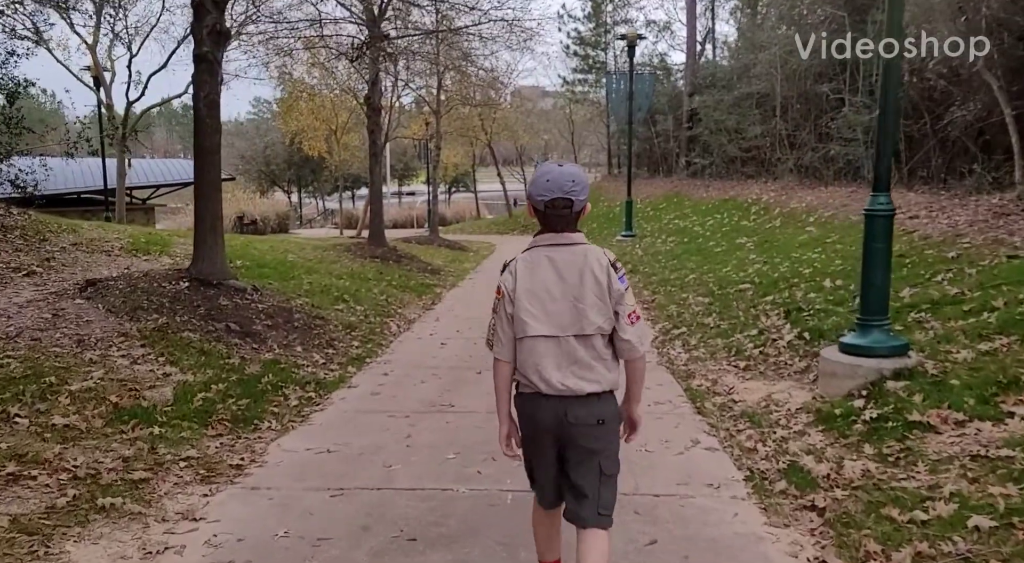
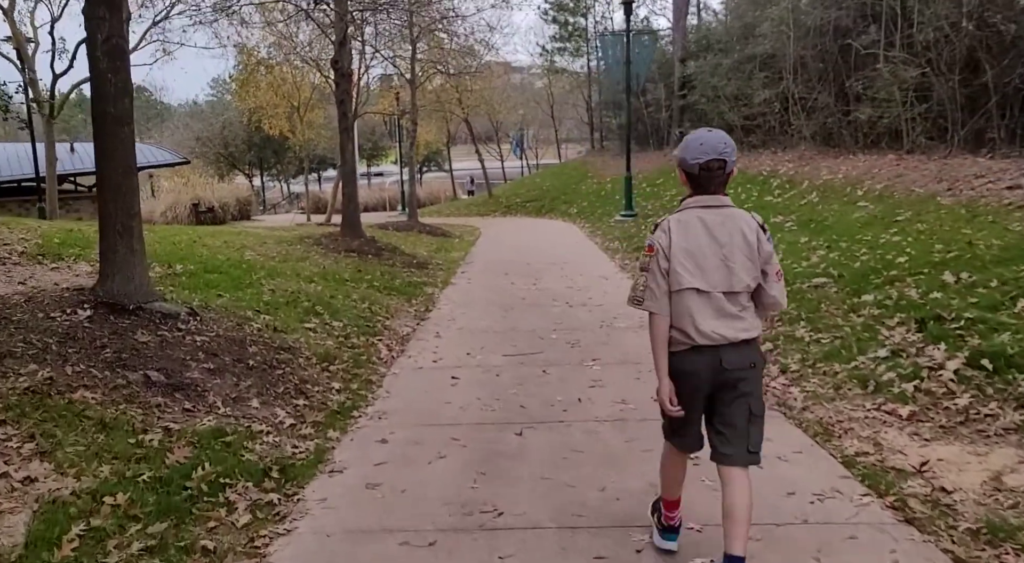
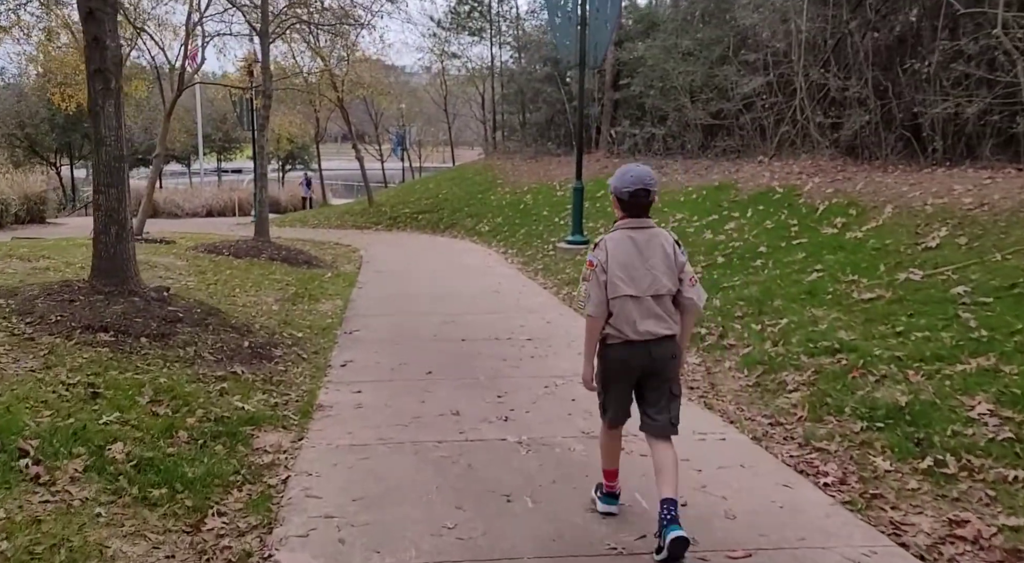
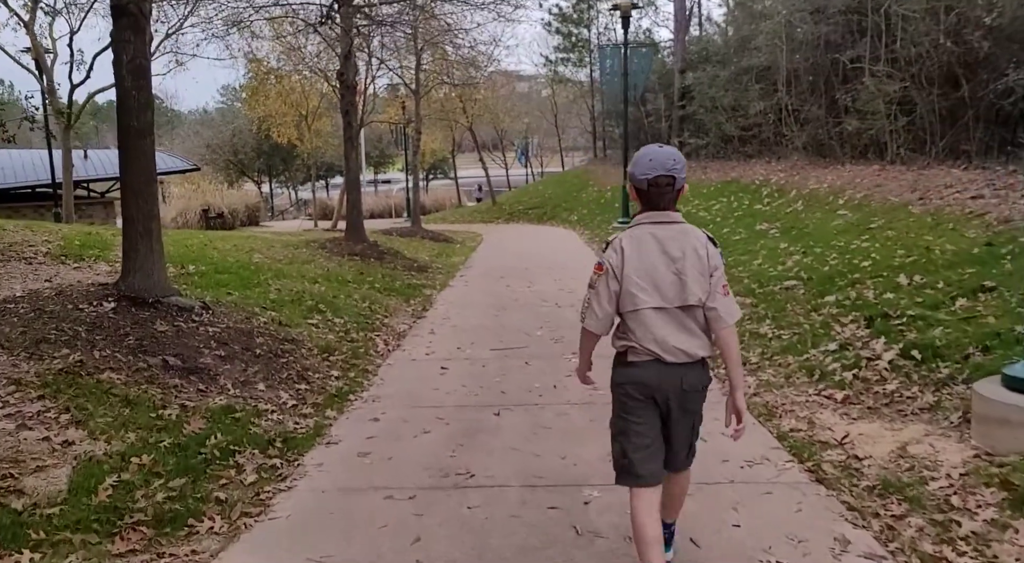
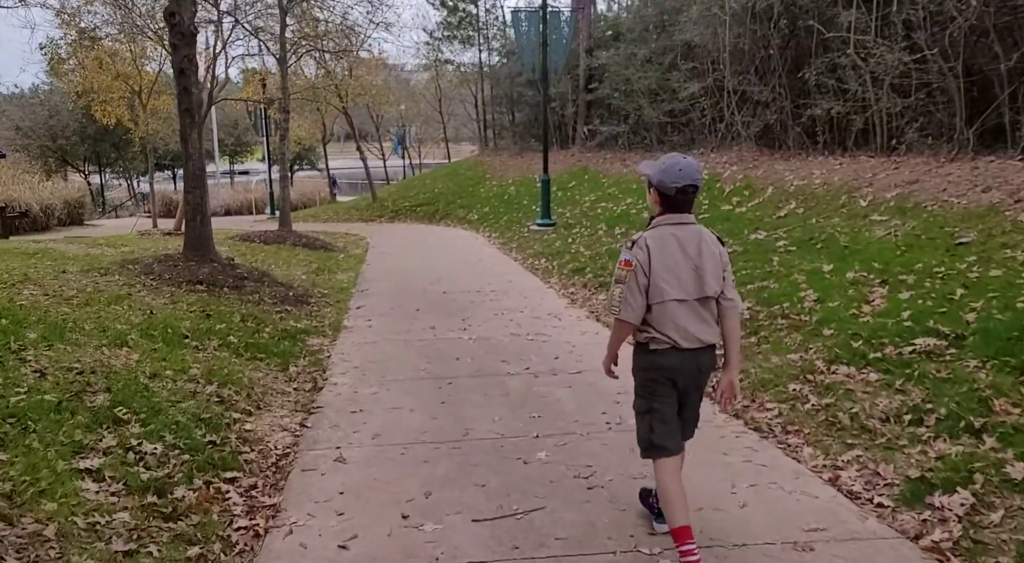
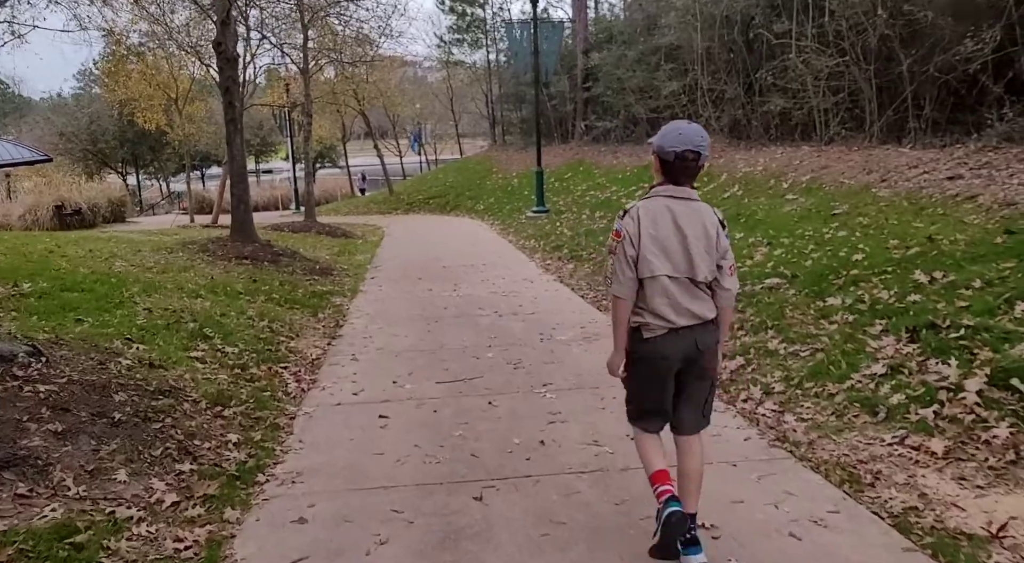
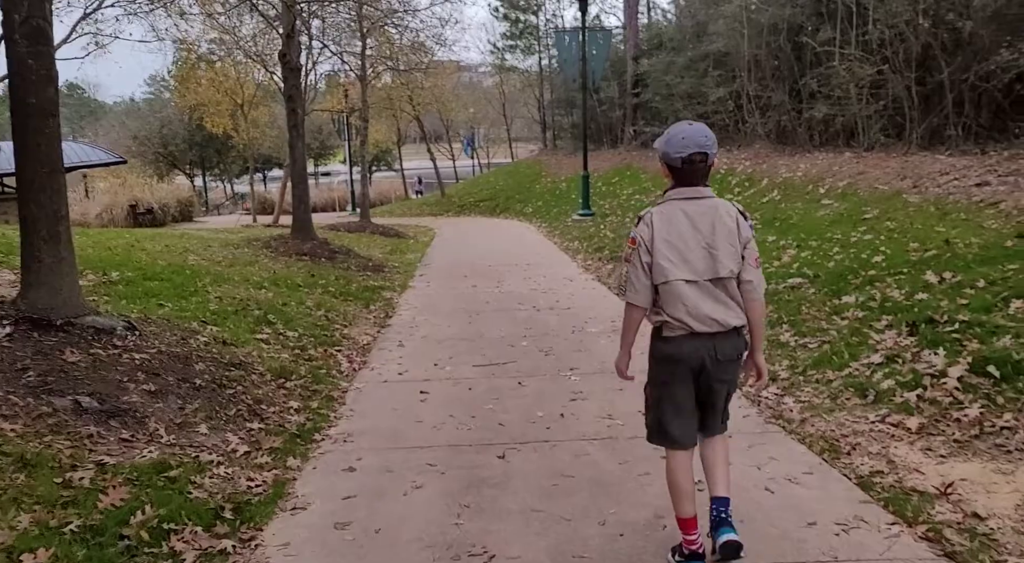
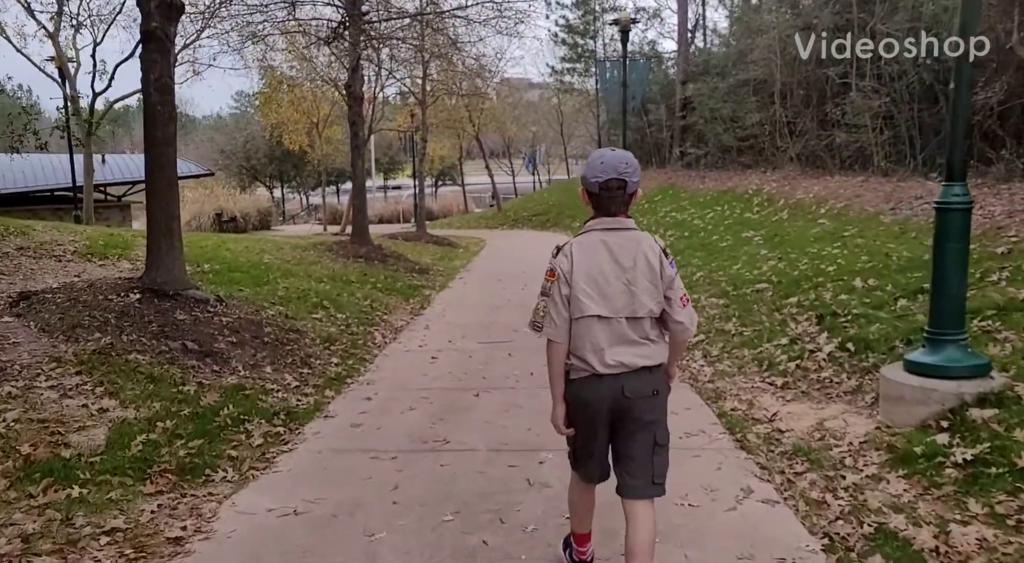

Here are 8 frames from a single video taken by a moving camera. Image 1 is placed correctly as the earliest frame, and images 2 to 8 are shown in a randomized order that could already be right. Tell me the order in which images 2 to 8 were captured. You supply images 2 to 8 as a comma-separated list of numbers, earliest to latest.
8, 4, 2, 7, 6, 5, 3
